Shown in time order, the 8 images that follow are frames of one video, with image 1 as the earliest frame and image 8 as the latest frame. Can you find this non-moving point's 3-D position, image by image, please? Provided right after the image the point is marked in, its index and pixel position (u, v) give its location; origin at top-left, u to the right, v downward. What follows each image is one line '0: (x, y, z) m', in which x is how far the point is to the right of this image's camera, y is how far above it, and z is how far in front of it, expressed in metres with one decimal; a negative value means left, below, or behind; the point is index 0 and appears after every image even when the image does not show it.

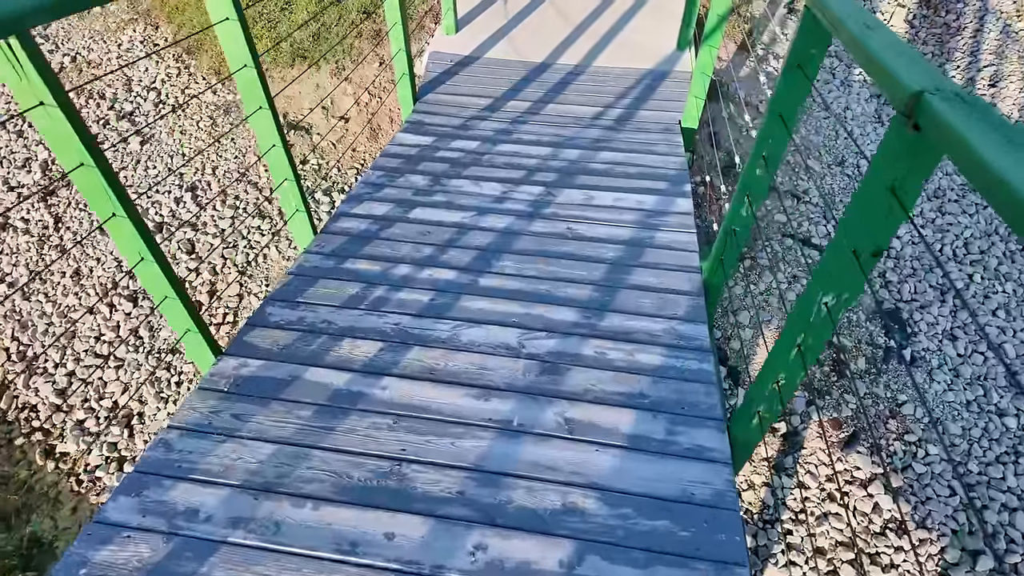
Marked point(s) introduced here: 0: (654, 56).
0: (+1.0, +1.6, +4.1) m
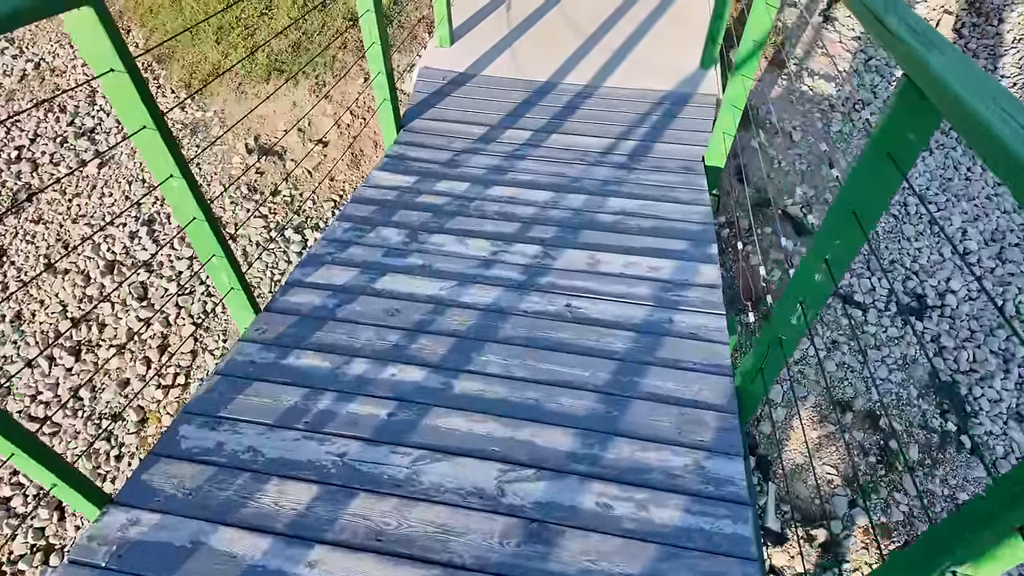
0: (+1.0, +1.3, +3.6) m
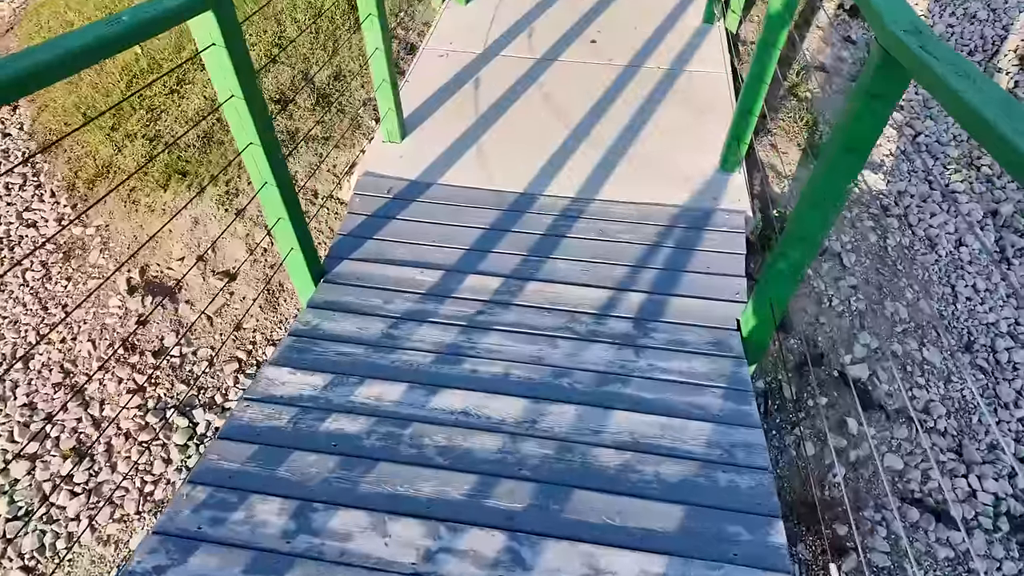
0: (+0.8, +0.5, +2.8) m
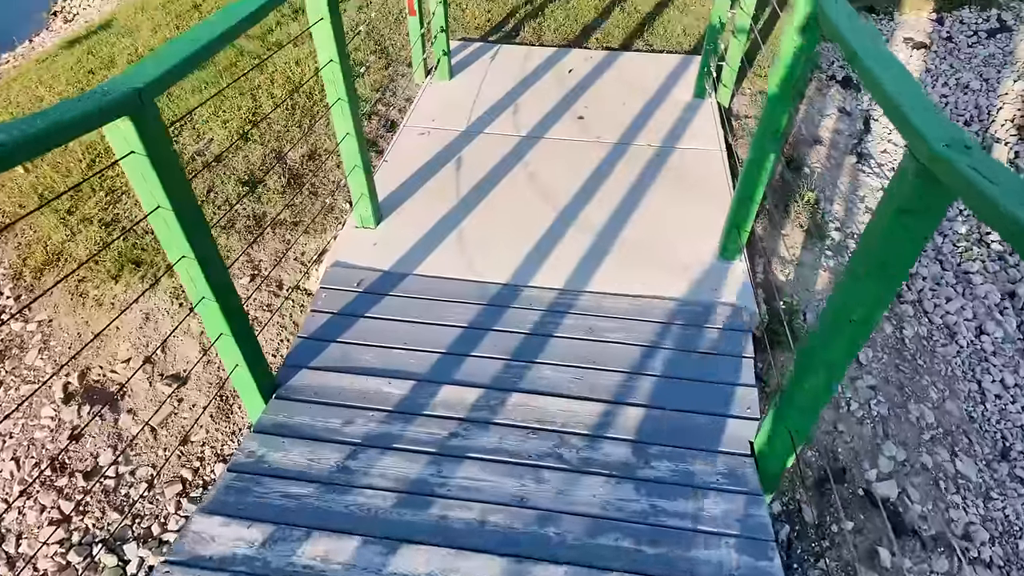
0: (+0.7, 0.0, +2.6) m
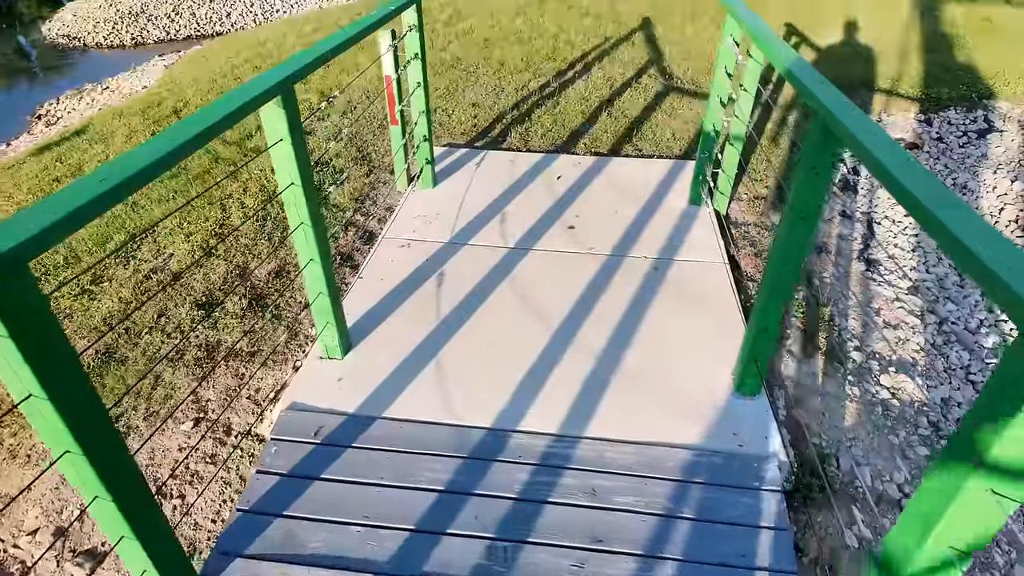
0: (+0.7, -0.5, +2.2) m
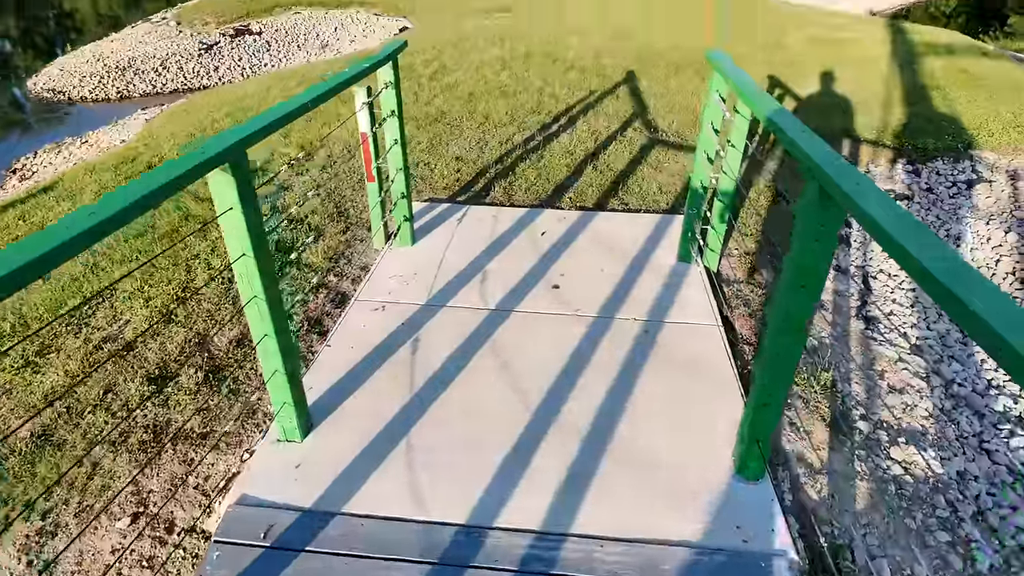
0: (+0.6, -0.7, +2.0) m
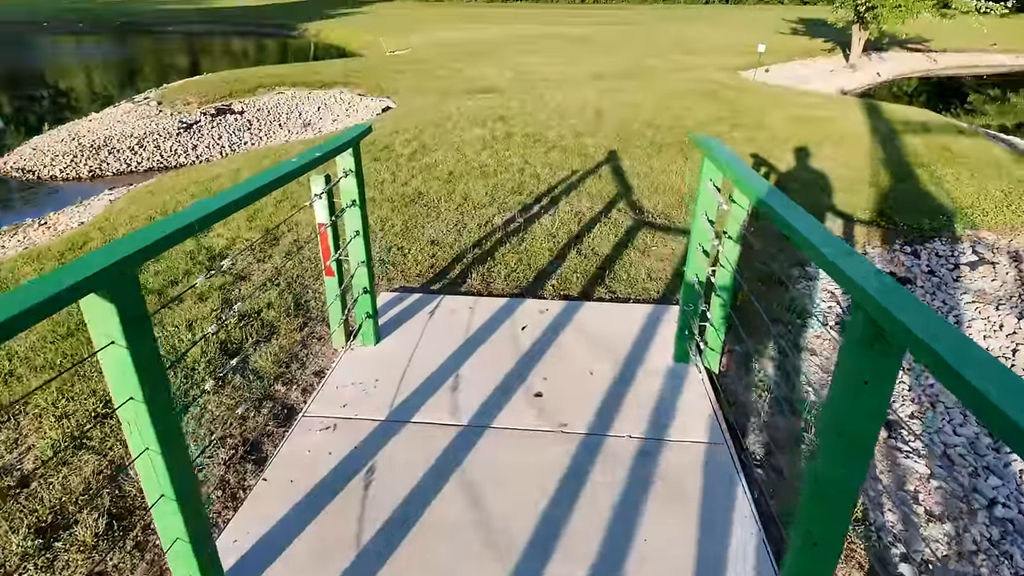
0: (+0.5, -1.1, +1.5) m
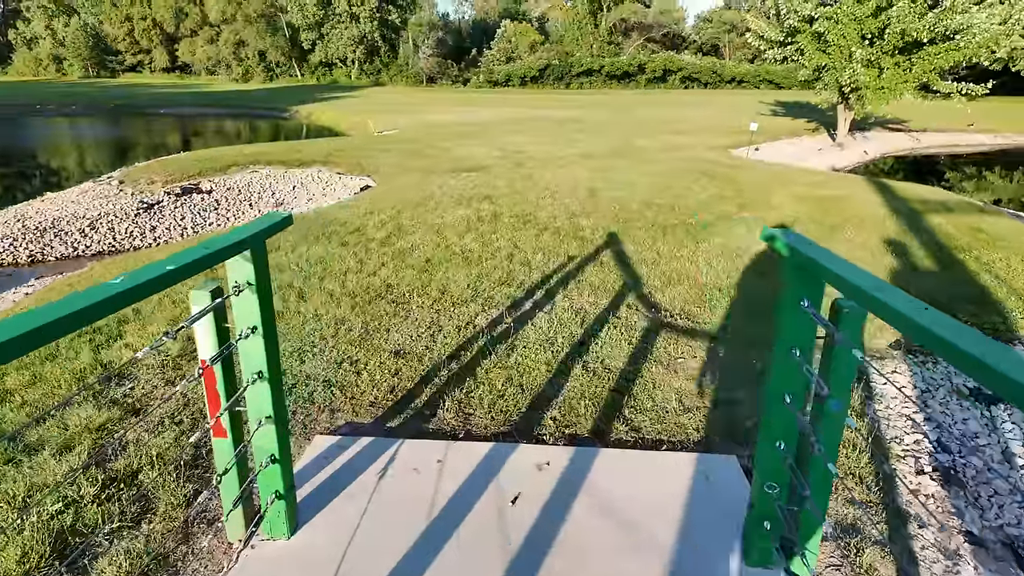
0: (+0.5, -1.5, +0.4) m
